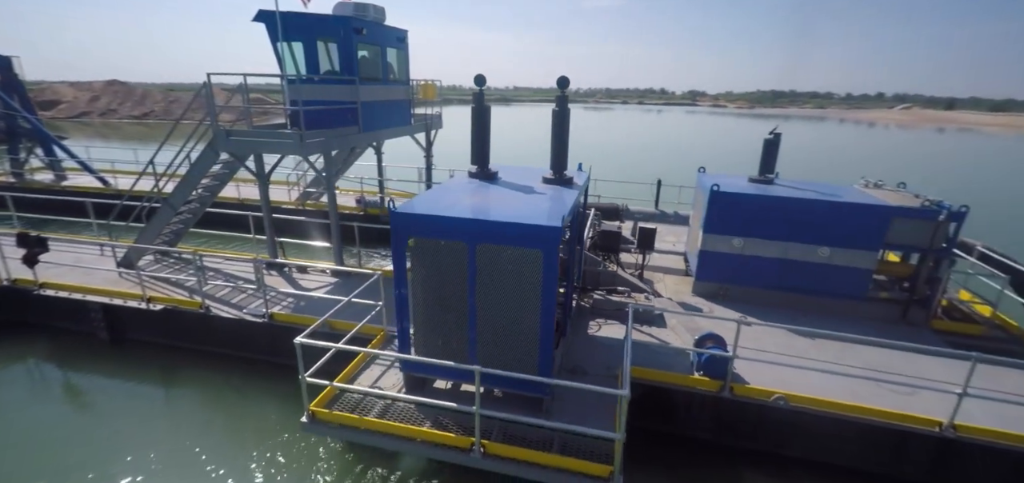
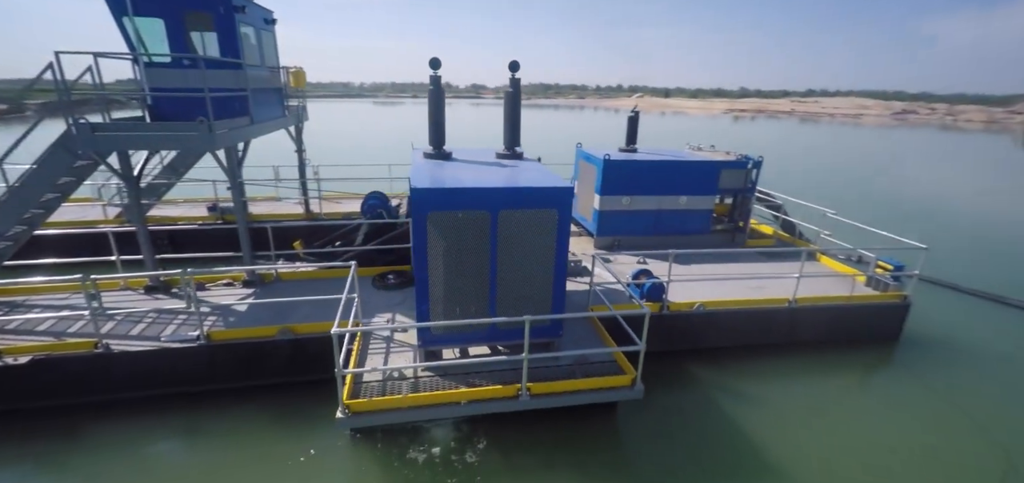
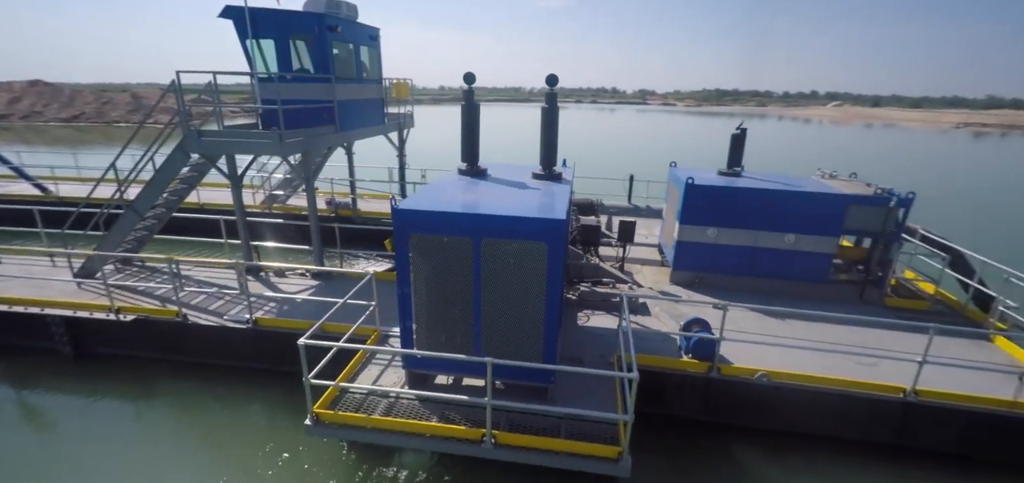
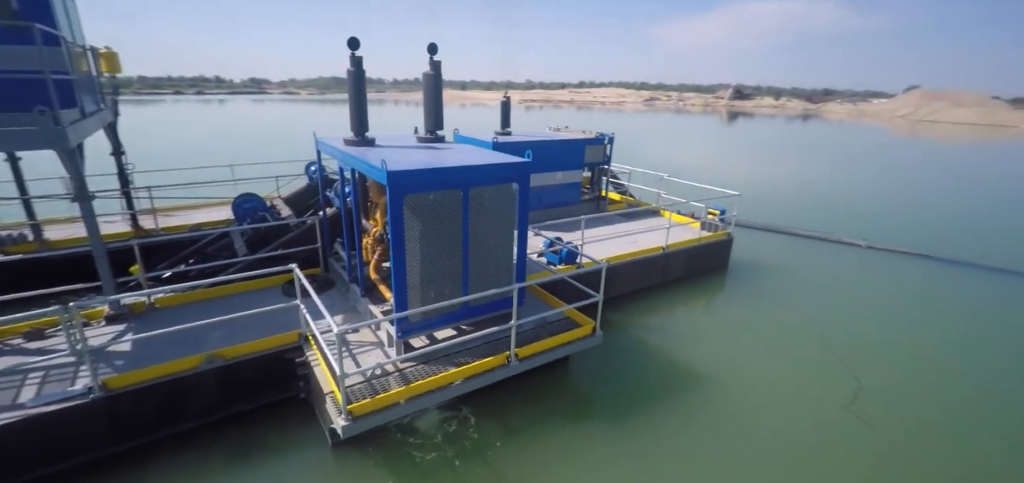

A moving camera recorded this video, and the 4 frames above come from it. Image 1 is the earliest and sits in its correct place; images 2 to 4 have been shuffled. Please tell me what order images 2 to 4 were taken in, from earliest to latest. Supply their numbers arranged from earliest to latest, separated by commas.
3, 2, 4
